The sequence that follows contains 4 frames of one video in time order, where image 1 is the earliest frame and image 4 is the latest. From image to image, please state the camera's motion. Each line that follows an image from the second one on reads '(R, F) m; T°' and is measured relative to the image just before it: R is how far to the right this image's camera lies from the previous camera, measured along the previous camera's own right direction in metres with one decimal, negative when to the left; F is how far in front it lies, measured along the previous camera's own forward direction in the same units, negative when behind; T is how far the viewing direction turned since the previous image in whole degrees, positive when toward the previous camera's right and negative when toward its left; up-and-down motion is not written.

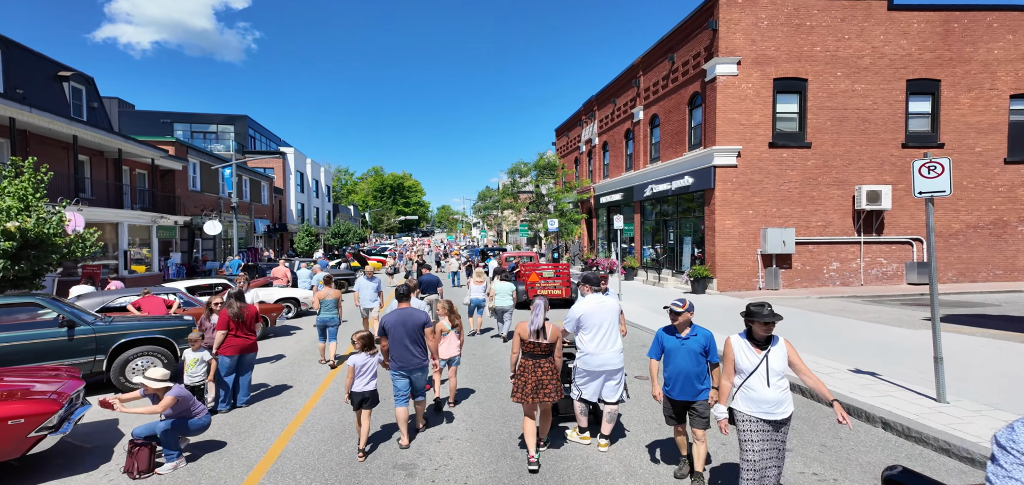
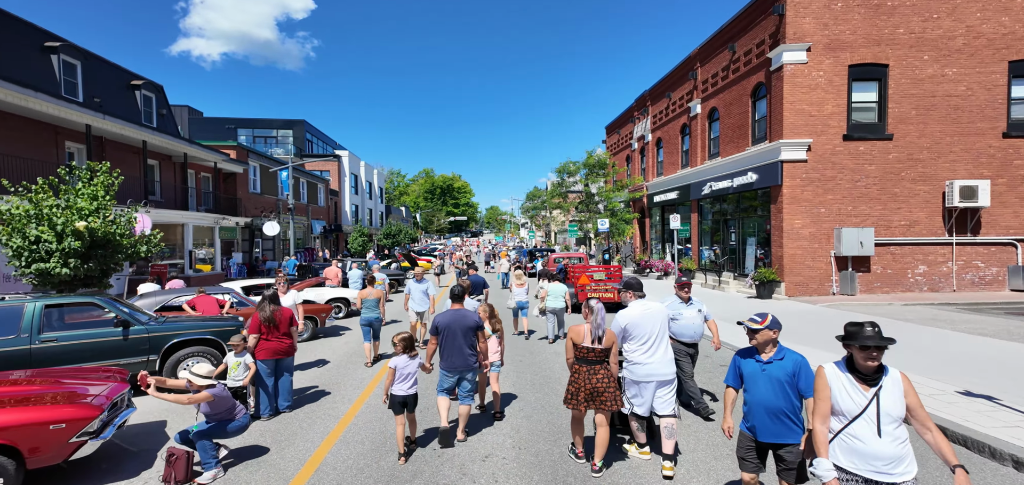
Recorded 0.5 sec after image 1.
(0.0, +0.5) m; -6°
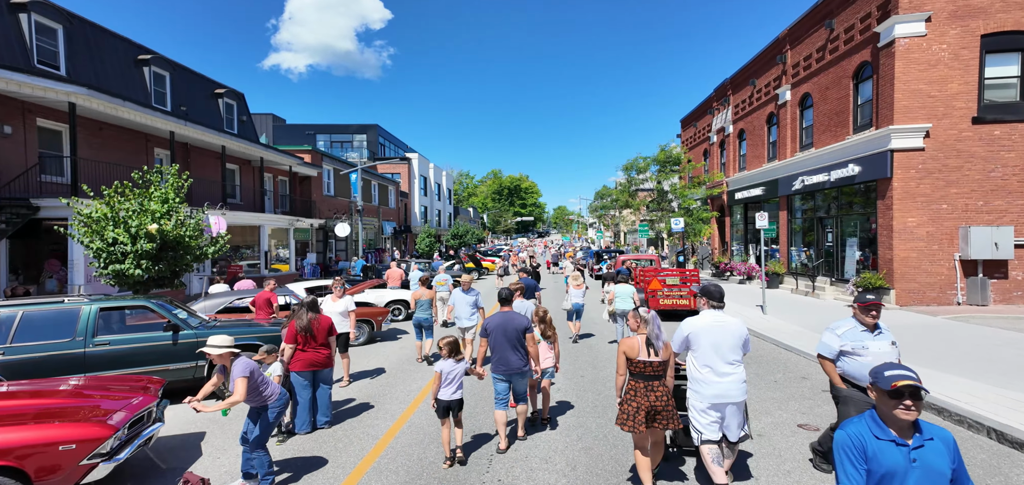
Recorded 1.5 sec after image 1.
(+0.1, +0.9) m; -8°
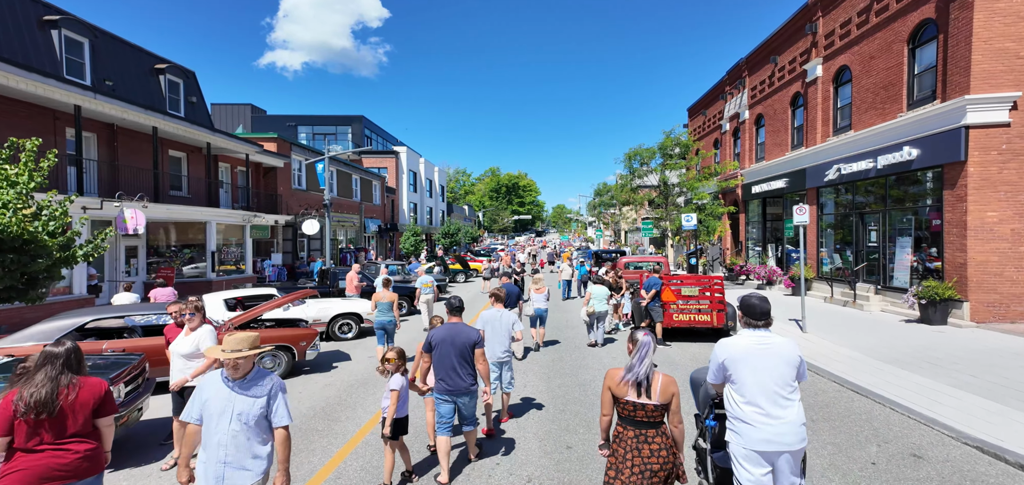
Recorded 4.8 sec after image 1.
(+0.5, +2.6) m; 0°
